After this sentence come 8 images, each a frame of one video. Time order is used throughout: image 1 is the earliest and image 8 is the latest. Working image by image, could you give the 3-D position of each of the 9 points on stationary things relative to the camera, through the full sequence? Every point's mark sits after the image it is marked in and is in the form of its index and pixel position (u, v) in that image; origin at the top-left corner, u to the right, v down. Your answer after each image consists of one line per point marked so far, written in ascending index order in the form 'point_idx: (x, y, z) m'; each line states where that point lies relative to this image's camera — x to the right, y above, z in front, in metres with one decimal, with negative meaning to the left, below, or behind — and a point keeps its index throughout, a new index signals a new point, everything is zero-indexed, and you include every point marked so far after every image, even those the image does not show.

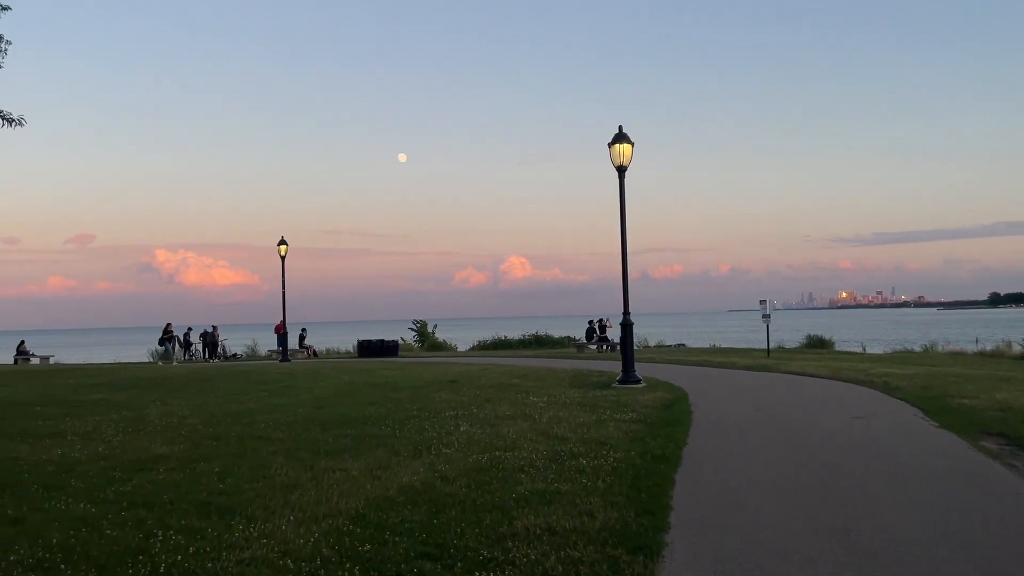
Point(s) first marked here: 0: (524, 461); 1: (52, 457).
0: (+0.1, -1.7, +8.2) m
1: (-4.7, -1.7, +8.5) m
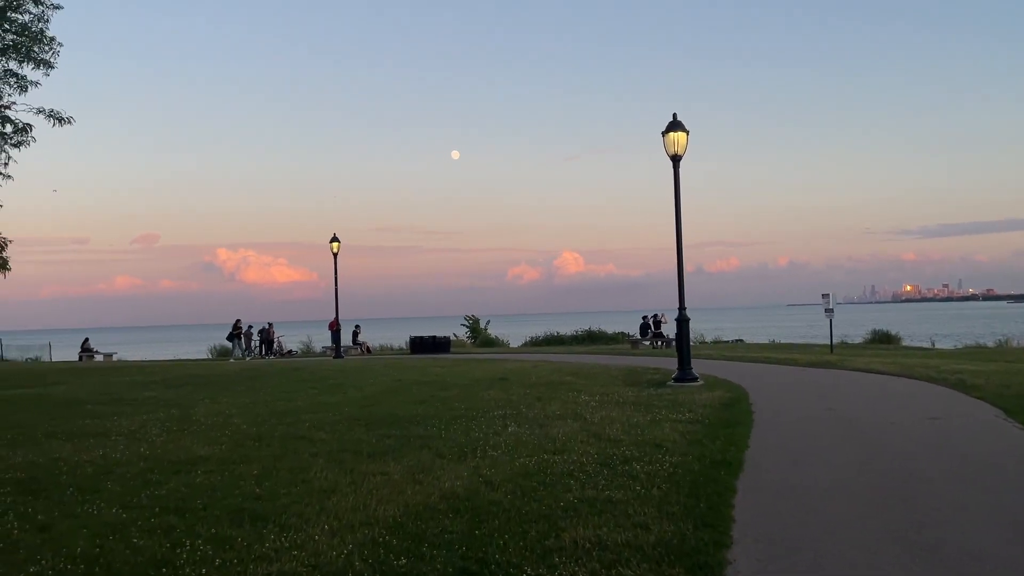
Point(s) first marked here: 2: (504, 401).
0: (+0.6, -1.7, +7.8) m
1: (-4.2, -1.7, +8.3) m
2: (-0.1, -1.8, +13.0) m
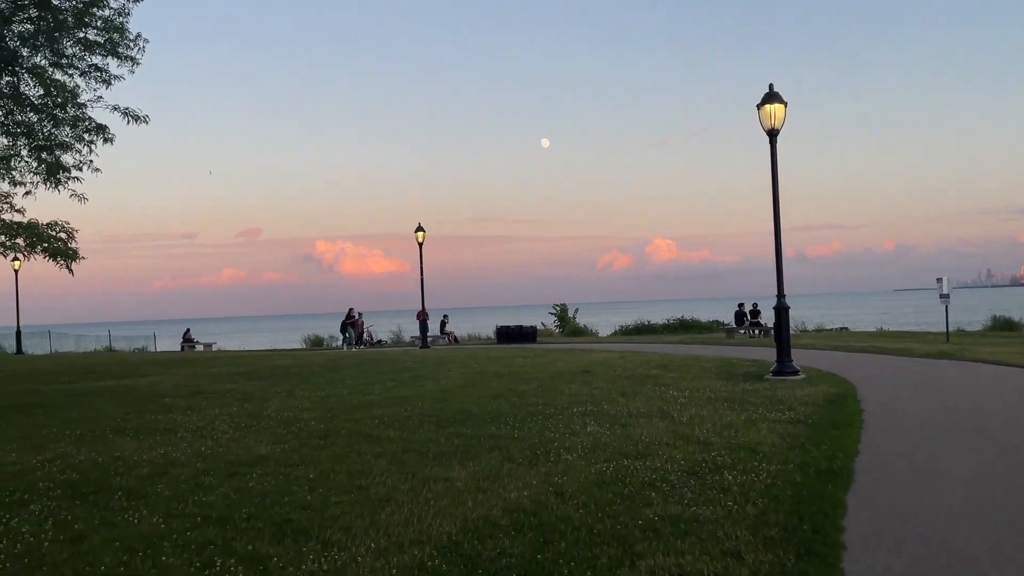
0: (+1.2, -1.6, +7.0) m
1: (-3.5, -1.6, +8.0) m
2: (+1.1, -1.6, +12.2) m
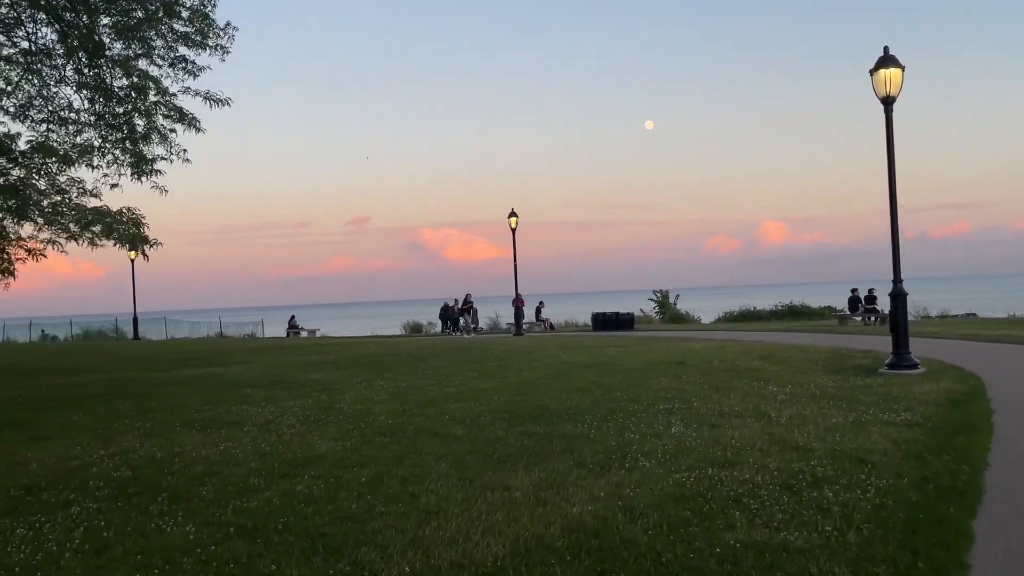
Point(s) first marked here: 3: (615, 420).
0: (+1.7, -1.5, +6.1) m
1: (-2.8, -1.6, +7.8) m
2: (+2.2, -1.4, +11.3) m
3: (+1.1, -1.5, +9.2) m
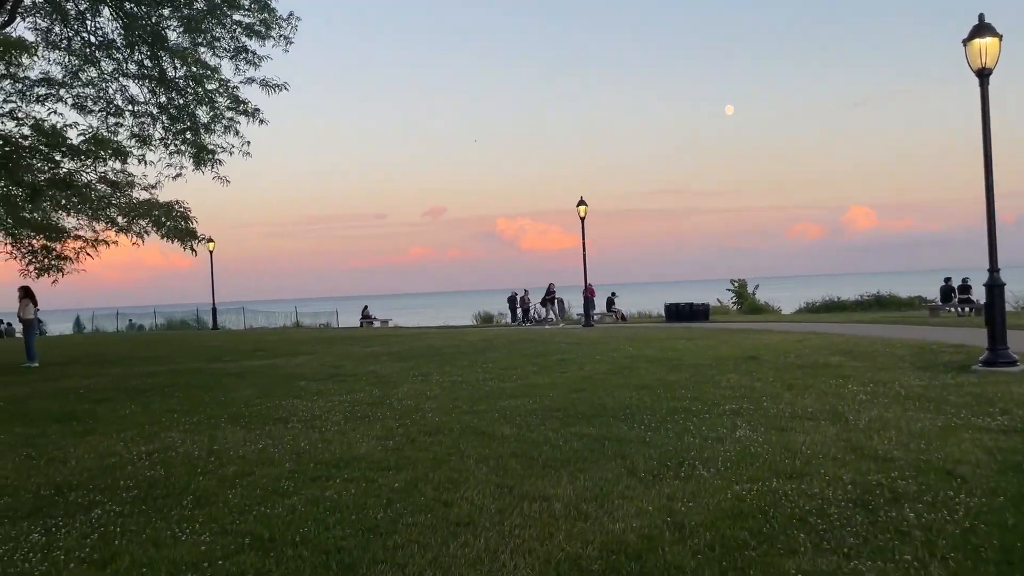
0: (+2.0, -1.4, +5.5) m
1: (-2.4, -1.5, +7.5) m
2: (+3.0, -1.3, +10.6) m
3: (+1.7, -1.4, +8.6) m
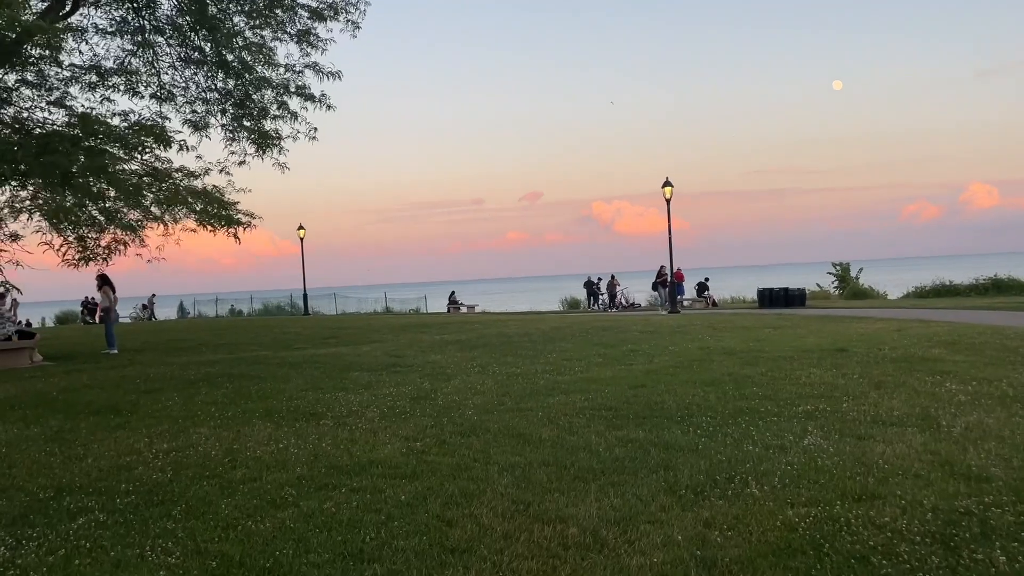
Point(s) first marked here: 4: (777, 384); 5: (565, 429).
0: (+2.0, -1.4, +4.5) m
1: (-2.1, -1.4, +7.1) m
2: (+3.6, -1.1, +9.5) m
3: (+2.1, -1.3, +7.7) m
4: (+3.2, -1.1, +9.9) m
5: (+0.5, -1.3, +7.7) m
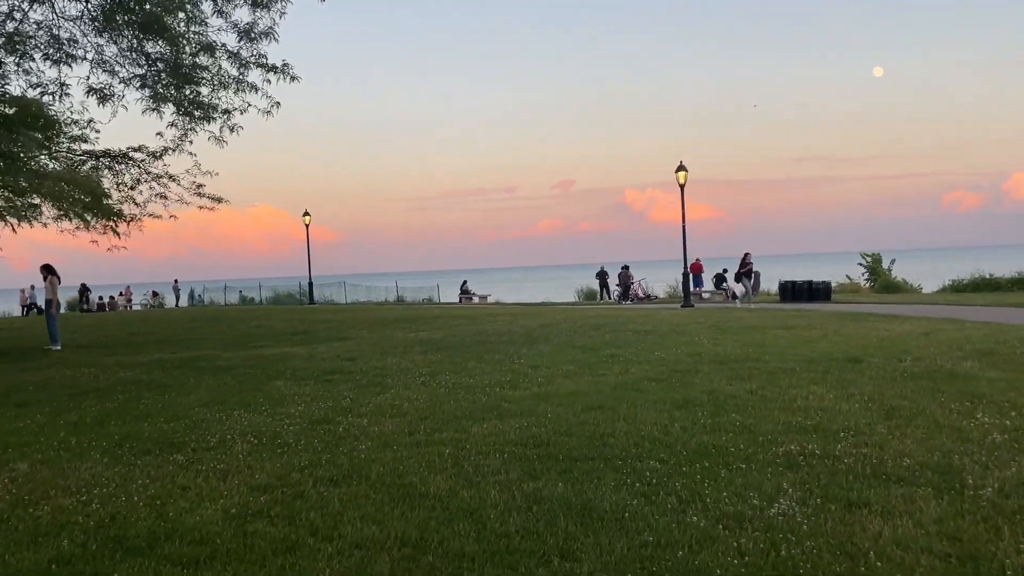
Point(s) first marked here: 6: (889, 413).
0: (+1.1, -1.5, +2.7) m
1: (-2.9, -1.4, +5.4) m
2: (+2.8, -1.2, +7.6) m
3: (+1.3, -1.3, +5.8) m
4: (+2.4, -1.2, +8.0) m
5: (-0.3, -1.3, +5.9) m
6: (+3.5, -1.2, +7.7) m
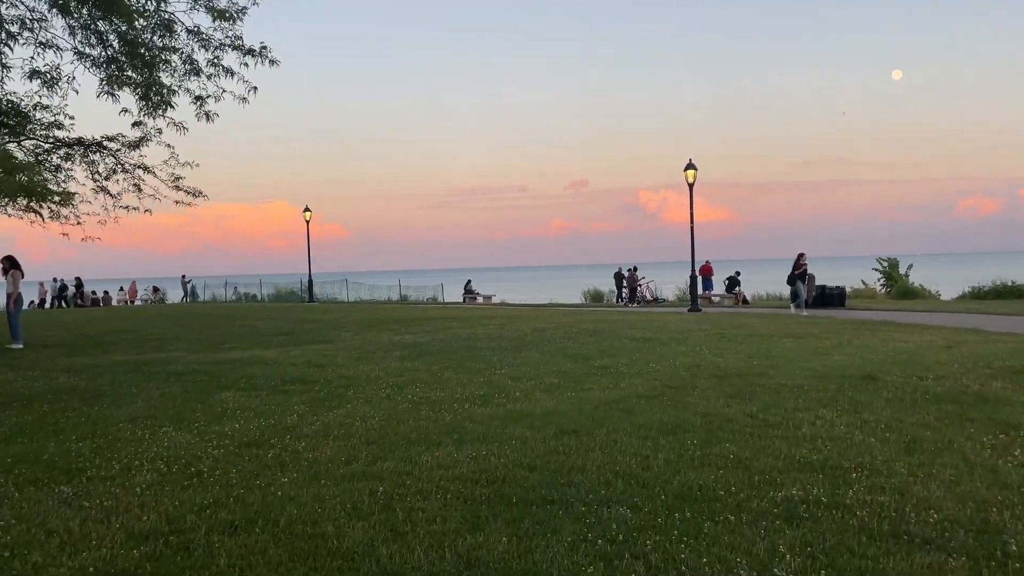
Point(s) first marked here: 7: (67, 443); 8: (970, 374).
0: (+0.6, -1.5, +1.6) m
1: (-3.3, -1.4, +4.4) m
2: (+2.5, -1.3, +6.5) m
3: (+0.9, -1.4, +4.7) m
4: (+2.1, -1.2, +6.9) m
5: (-0.7, -1.4, +4.9) m
6: (+3.2, -1.2, +6.6) m
7: (-3.7, -1.3, +6.9) m
8: (+5.6, -1.0, +10.1) m
